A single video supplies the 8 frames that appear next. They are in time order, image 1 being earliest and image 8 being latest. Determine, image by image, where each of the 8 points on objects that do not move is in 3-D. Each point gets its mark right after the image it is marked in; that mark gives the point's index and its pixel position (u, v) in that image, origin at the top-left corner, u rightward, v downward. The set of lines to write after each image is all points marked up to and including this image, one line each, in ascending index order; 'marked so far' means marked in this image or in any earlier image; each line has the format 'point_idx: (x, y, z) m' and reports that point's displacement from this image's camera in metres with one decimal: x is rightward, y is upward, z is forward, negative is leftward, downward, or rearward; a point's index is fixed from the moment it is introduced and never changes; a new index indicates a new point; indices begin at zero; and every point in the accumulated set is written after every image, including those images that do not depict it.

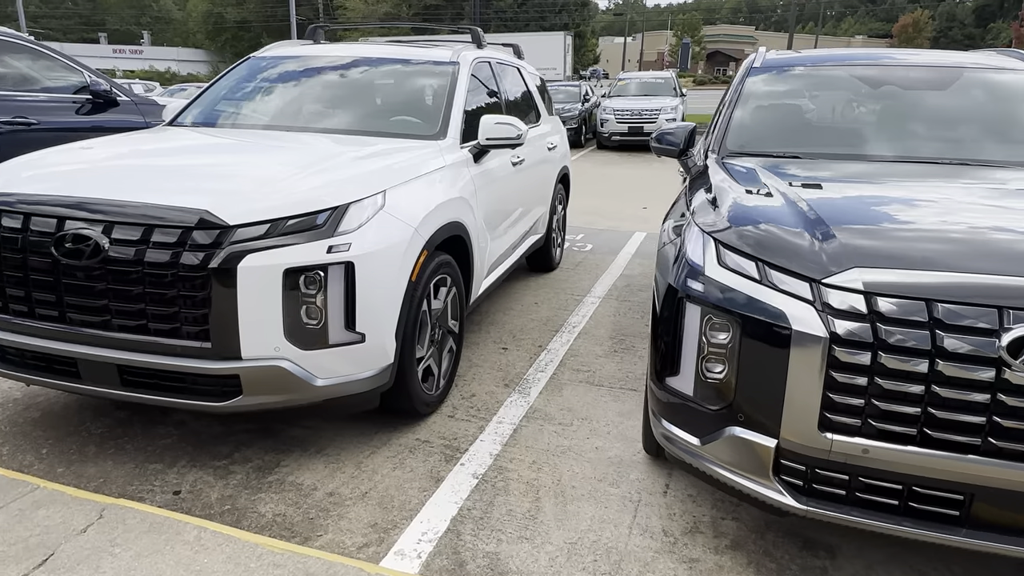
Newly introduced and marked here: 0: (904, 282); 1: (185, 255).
0: (+1.1, 0.0, +1.9) m
1: (-1.2, +0.1, +2.5) m
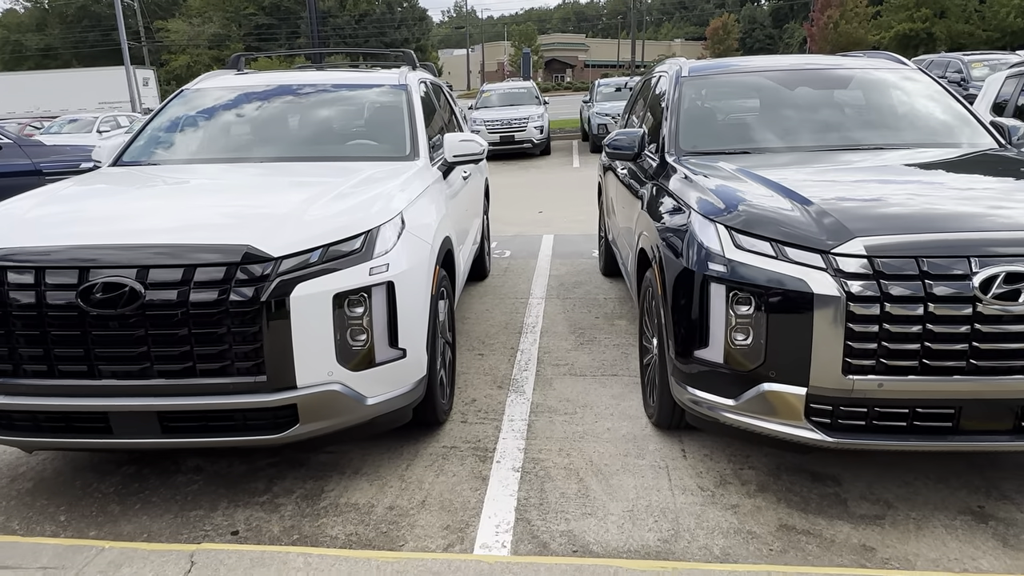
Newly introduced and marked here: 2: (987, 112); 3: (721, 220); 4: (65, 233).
0: (+1.4, +0.2, +2.4) m
1: (-1.0, 0.0, +2.5) m
2: (+4.1, +1.5, +5.8) m
3: (+0.9, +0.3, +2.7) m
4: (-1.7, +0.2, +2.6) m
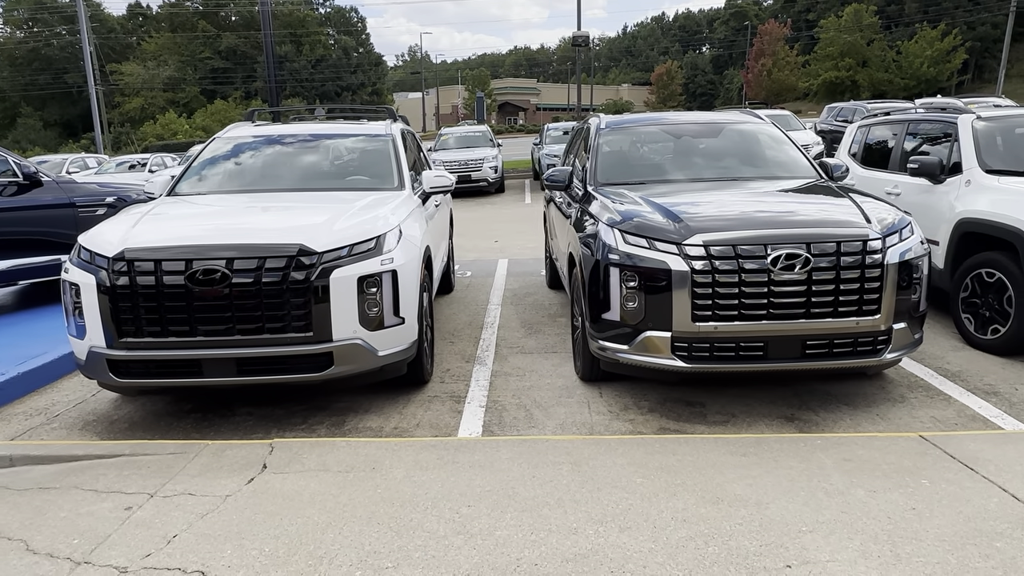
0: (+1.2, +0.3, +3.8) m
1: (-1.2, +0.1, +3.7) m
2: (+3.6, +1.5, +7.4) m
3: (+0.7, +0.4, +4.1) m
4: (-1.9, +0.3, +3.7) m
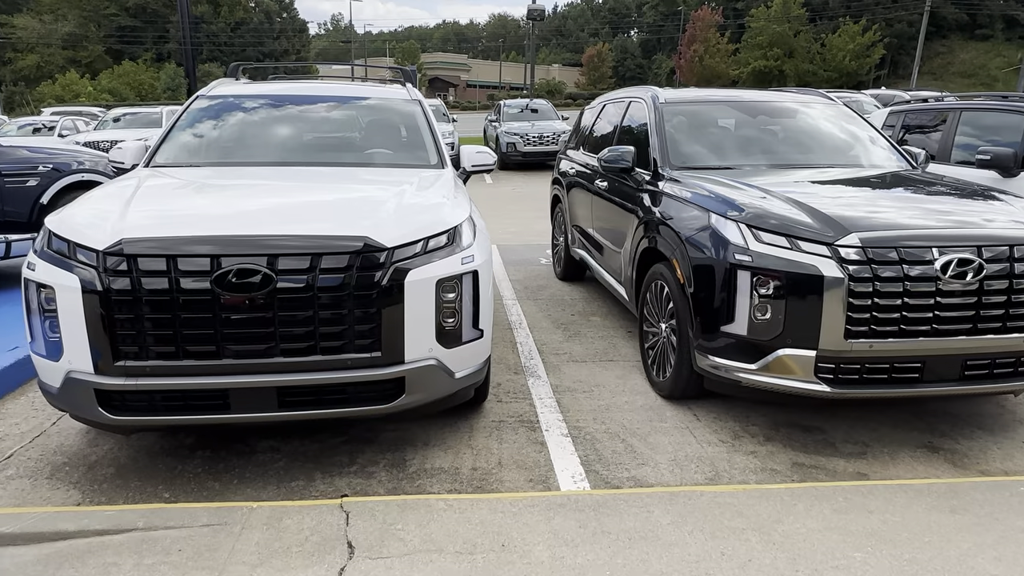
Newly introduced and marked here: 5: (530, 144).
0: (+1.7, +0.2, +3.1) m
1: (-0.6, 0.0, +2.8) m
2: (+3.8, +1.5, +7.0) m
3: (+1.2, +0.3, +3.4) m
4: (-1.3, +0.3, +2.8) m
5: (+0.4, +3.6, +17.3) m
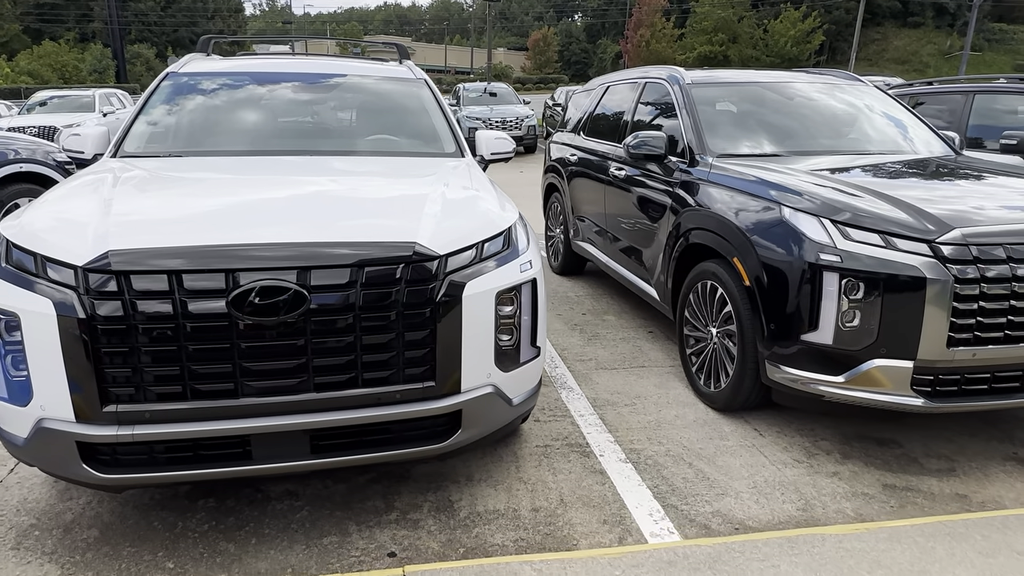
0: (+2.0, +0.2, +2.8) m
1: (-0.4, 0.0, +2.3) m
2: (+3.7, +1.6, +6.8) m
3: (+1.4, +0.3, +3.0) m
4: (-1.0, +0.2, +2.2) m
5: (-0.5, +3.9, +16.7) m
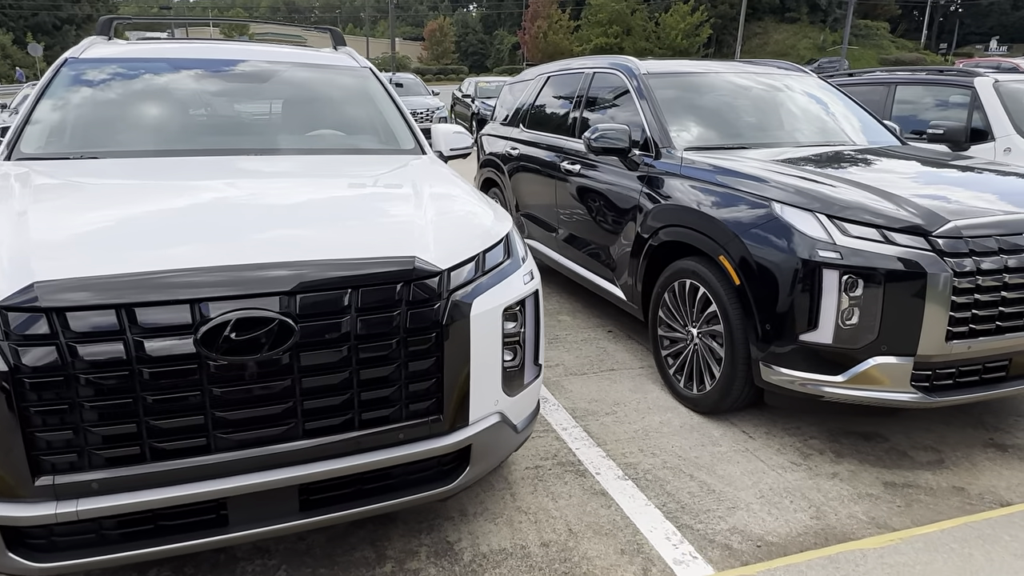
0: (+1.9, +0.3, +2.8) m
1: (-0.3, -0.1, +2.0) m
2: (+3.0, +1.7, +7.0) m
3: (+1.3, +0.3, +2.9) m
4: (-1.0, +0.1, +1.8) m
5: (-2.6, +4.0, +16.2) m
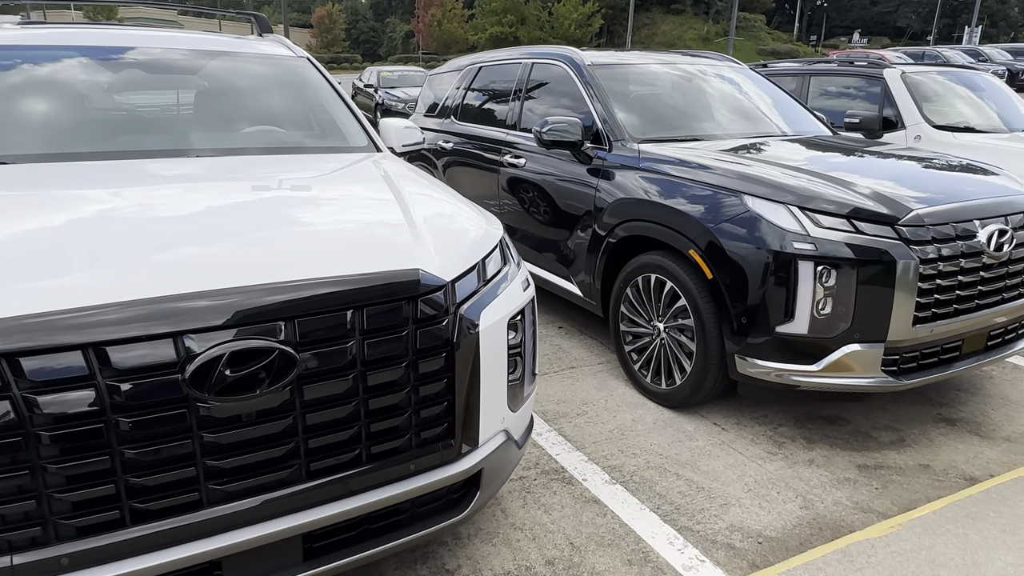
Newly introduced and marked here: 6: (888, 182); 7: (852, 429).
0: (+1.8, +0.3, +2.9) m
1: (-0.3, -0.1, +1.8) m
2: (+2.2, +1.9, +7.2) m
3: (+1.2, +0.4, +3.0) m
4: (-0.9, 0.0, +1.5) m
5: (-4.7, +4.0, +15.5) m
6: (+1.7, +0.5, +3.2) m
7: (+1.6, -0.7, +3.3) m
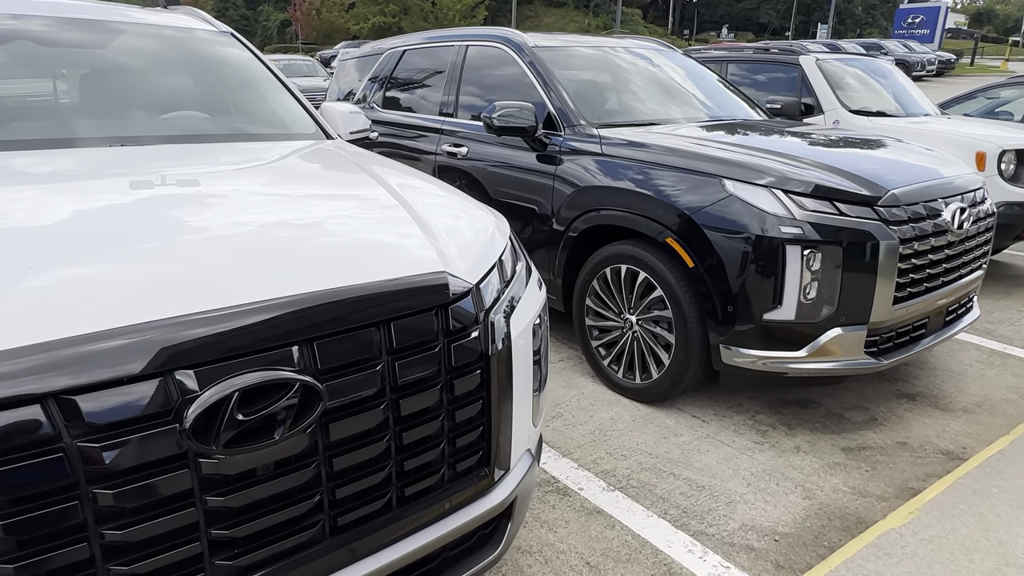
0: (+1.7, +0.4, +2.9) m
1: (-0.1, -0.1, +1.5) m
2: (+1.4, +2.0, +7.2) m
3: (+1.1, +0.4, +2.9) m
4: (-0.7, 0.0, +1.1) m
5: (-6.9, +3.8, +14.2) m
6: (+1.6, +0.6, +3.2) m
7: (+1.5, -0.6, +3.3) m
